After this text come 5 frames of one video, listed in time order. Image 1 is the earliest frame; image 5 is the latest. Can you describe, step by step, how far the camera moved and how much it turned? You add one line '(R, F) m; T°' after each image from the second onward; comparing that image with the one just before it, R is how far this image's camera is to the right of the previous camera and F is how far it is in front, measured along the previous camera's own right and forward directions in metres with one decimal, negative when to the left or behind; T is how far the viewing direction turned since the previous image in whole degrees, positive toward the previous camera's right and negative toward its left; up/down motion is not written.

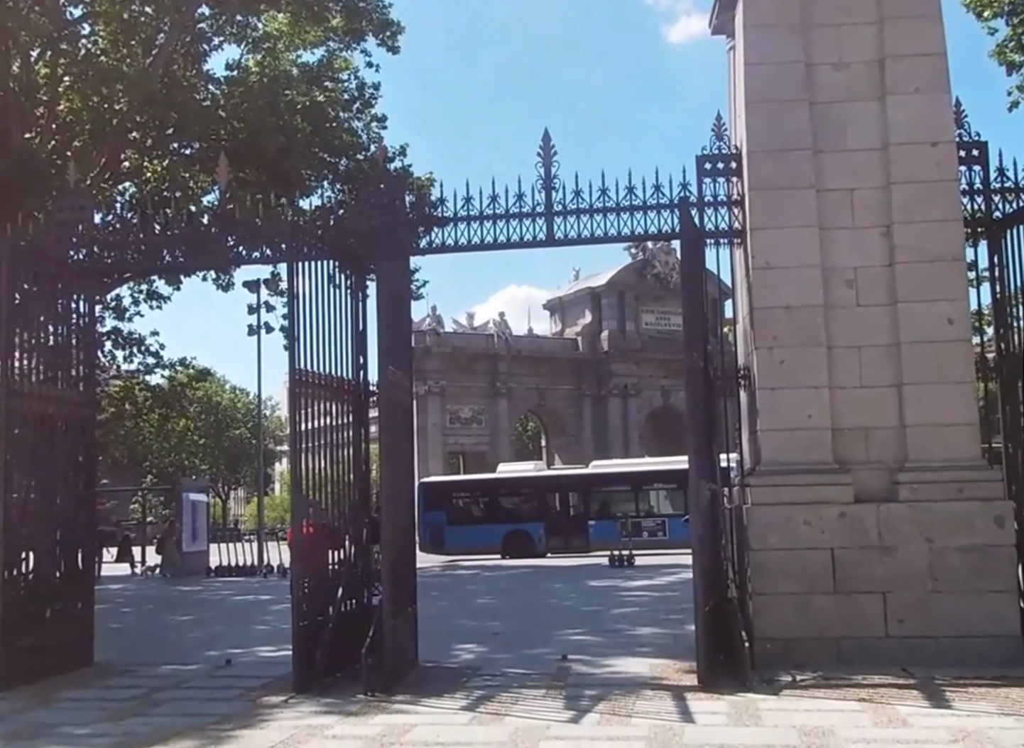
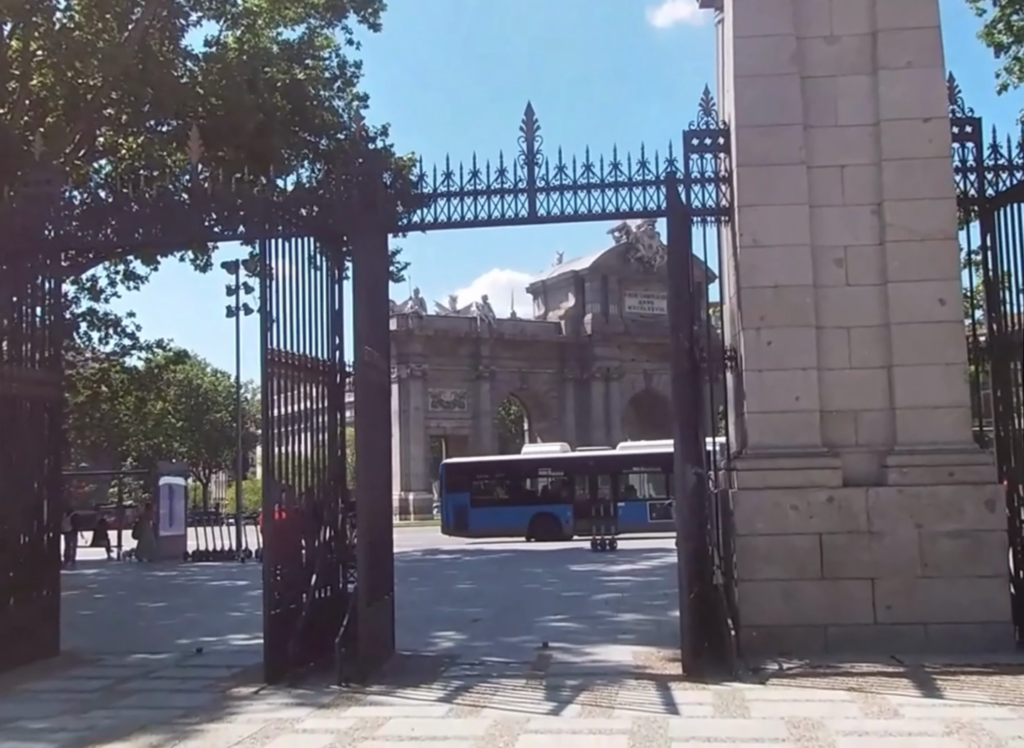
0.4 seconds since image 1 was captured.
(0.0, +0.3) m; +1°
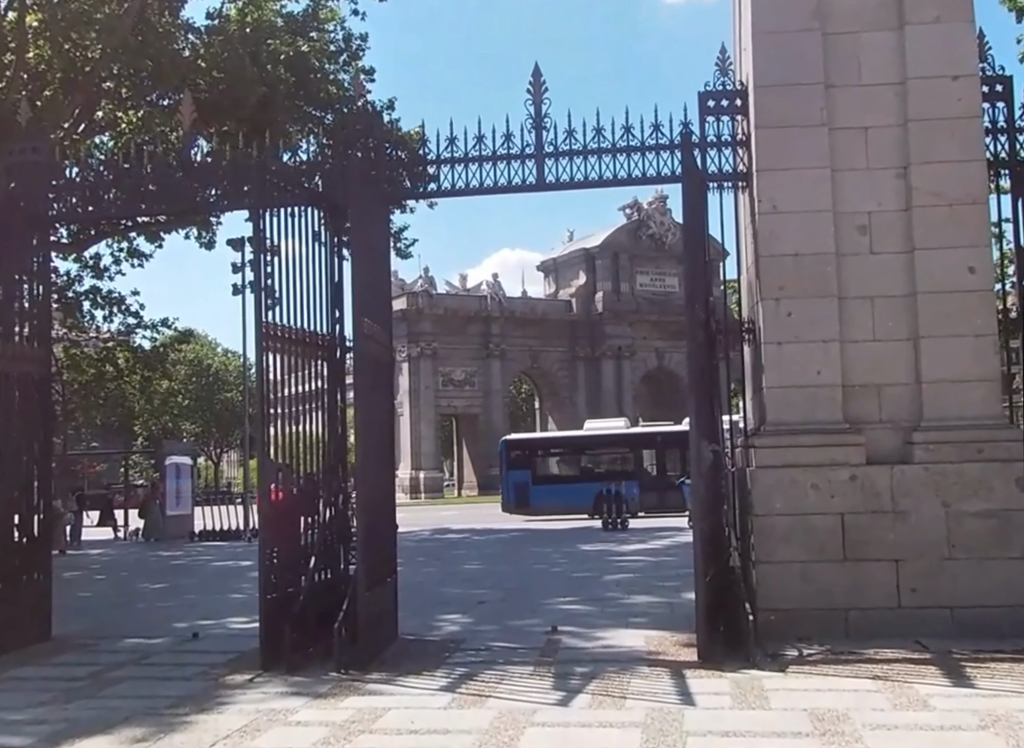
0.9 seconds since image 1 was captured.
(0.0, +0.4) m; -1°
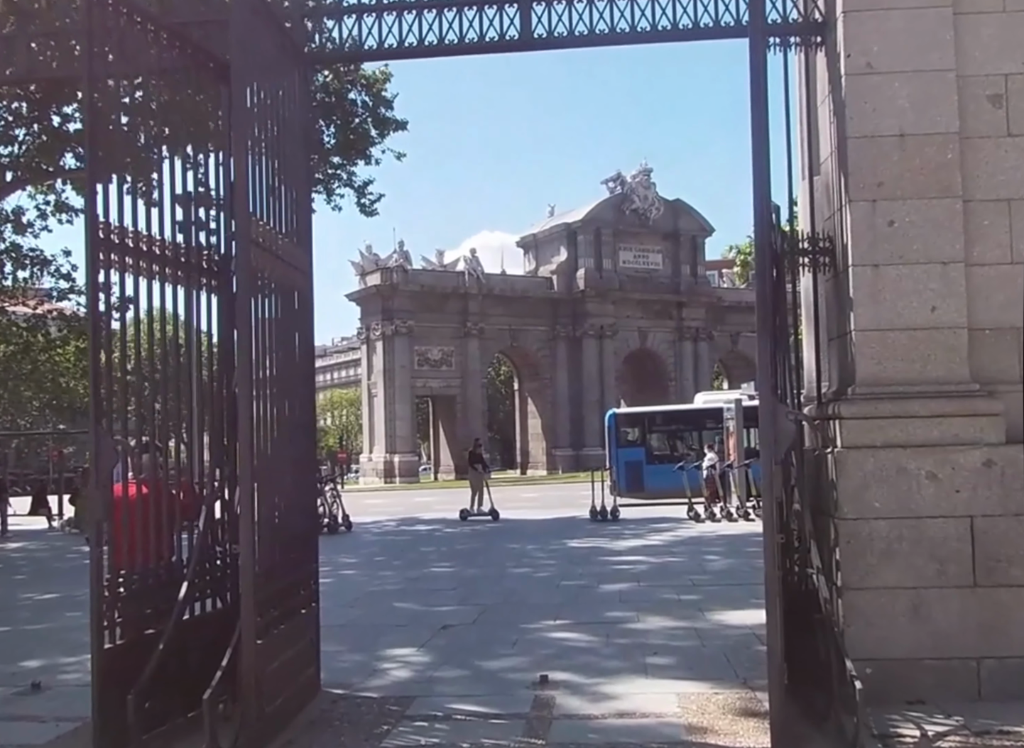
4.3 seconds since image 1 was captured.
(0.0, +2.9) m; +1°
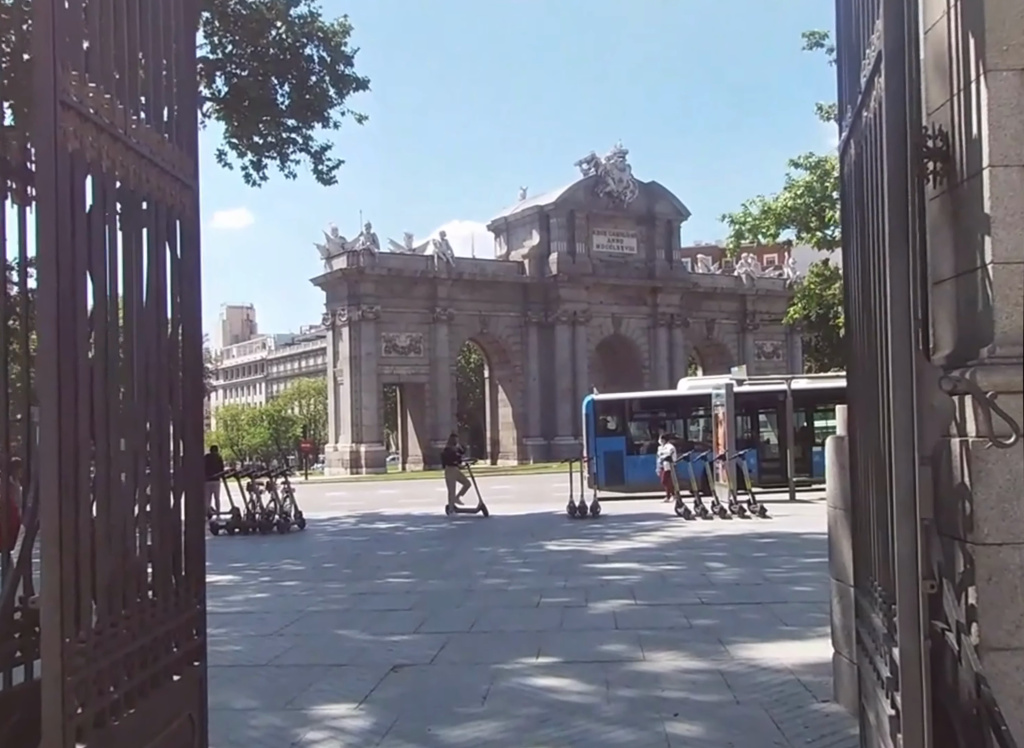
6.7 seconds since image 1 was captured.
(0.0, +2.1) m; +2°
